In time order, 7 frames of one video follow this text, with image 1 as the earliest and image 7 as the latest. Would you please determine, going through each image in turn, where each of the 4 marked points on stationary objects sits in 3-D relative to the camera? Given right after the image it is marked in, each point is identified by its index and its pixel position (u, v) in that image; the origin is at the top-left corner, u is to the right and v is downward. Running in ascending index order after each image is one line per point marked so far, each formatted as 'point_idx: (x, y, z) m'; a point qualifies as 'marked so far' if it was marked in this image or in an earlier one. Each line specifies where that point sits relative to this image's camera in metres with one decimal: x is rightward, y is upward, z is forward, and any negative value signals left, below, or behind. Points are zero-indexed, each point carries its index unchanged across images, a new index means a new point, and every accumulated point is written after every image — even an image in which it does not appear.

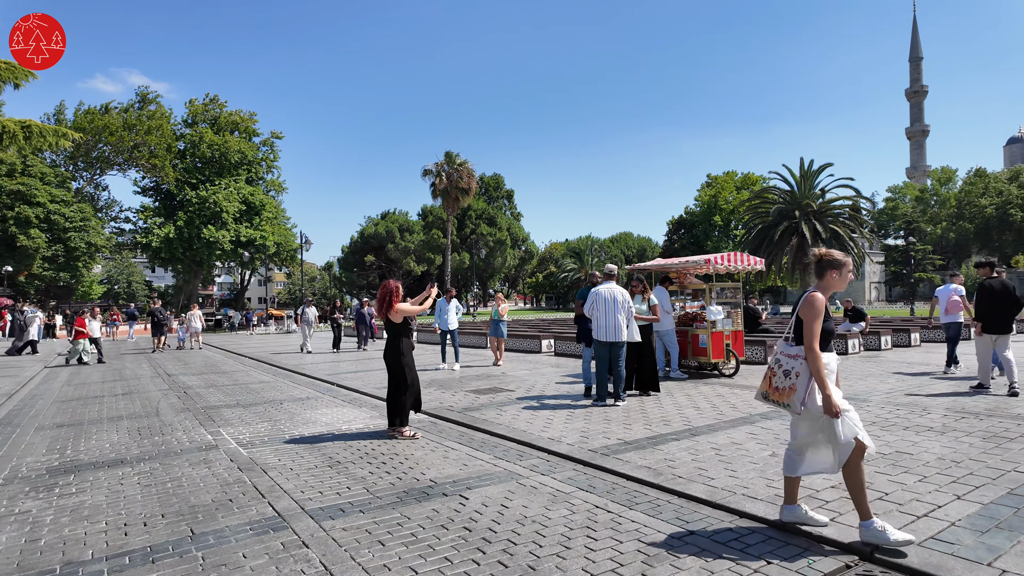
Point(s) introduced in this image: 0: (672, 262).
0: (+2.9, +0.5, +11.0) m
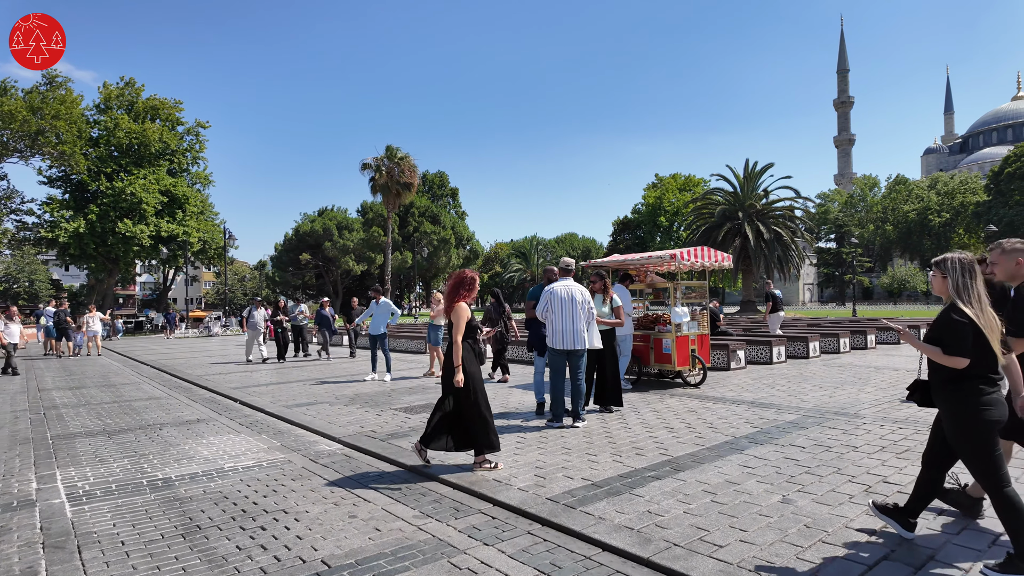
0: (+1.9, +0.5, +9.8) m
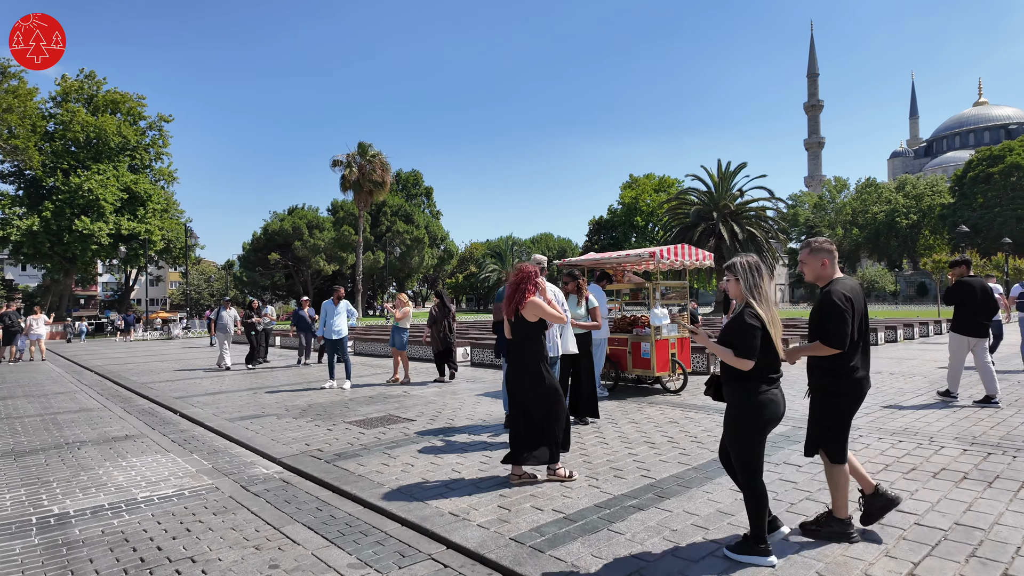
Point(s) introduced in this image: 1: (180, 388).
0: (+1.5, +0.5, +9.2) m
1: (-6.2, -1.9, +11.1) m
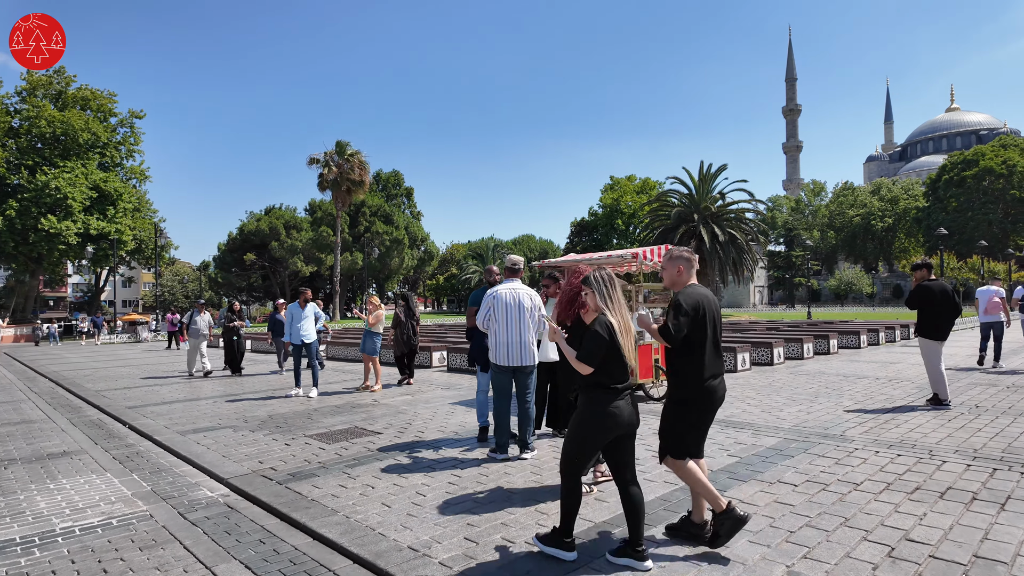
0: (+1.1, +0.4, +8.8) m
1: (-6.6, -1.9, +10.4) m
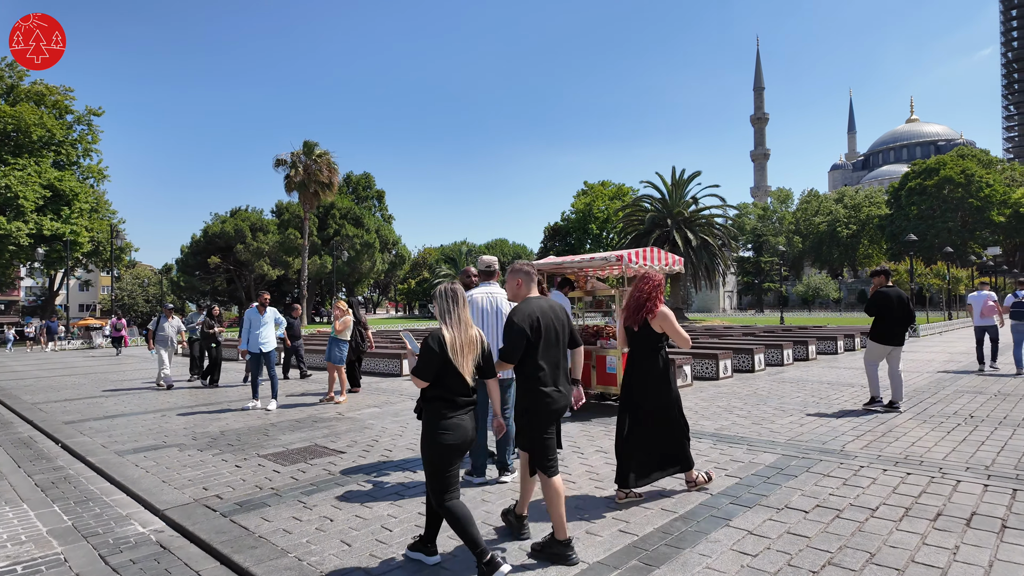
0: (+0.8, +0.4, +8.3) m
1: (-7.0, -2.0, +9.6) m
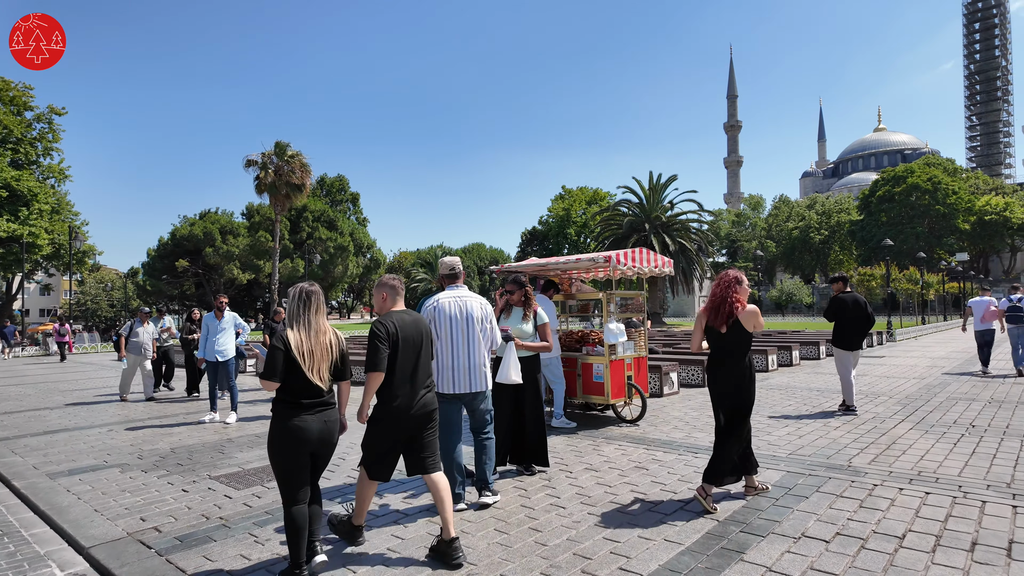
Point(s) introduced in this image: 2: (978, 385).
0: (+0.5, +0.3, +7.8) m
1: (-7.3, -2.0, +8.7) m
2: (+7.8, -1.6, +10.0) m
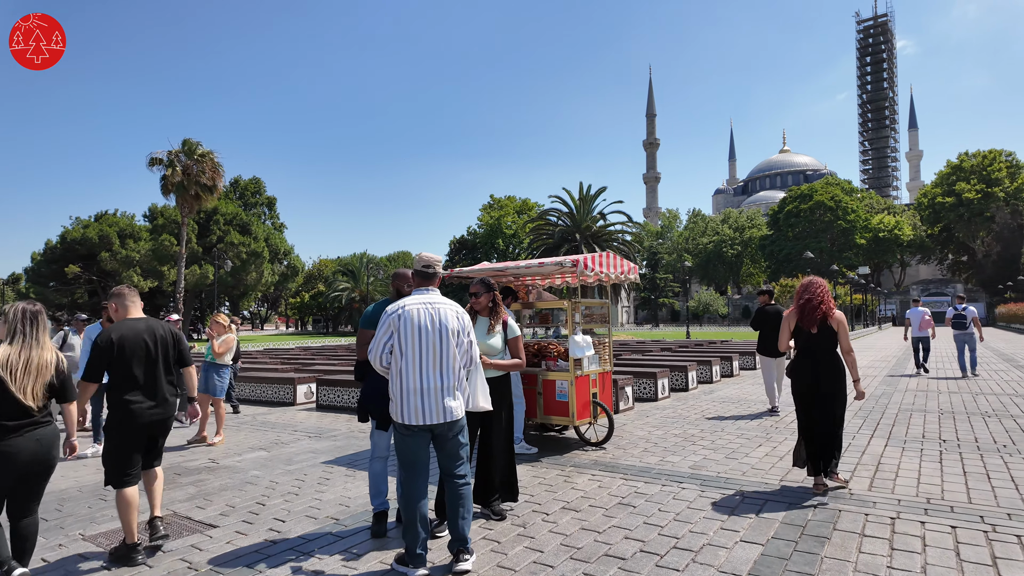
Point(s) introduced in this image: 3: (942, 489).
0: (-0.1, +0.2, +7.0) m
1: (-7.9, -2.1, +6.9) m
2: (+6.9, -1.8, +10.0) m
3: (+3.5, -1.6, +4.9) m
